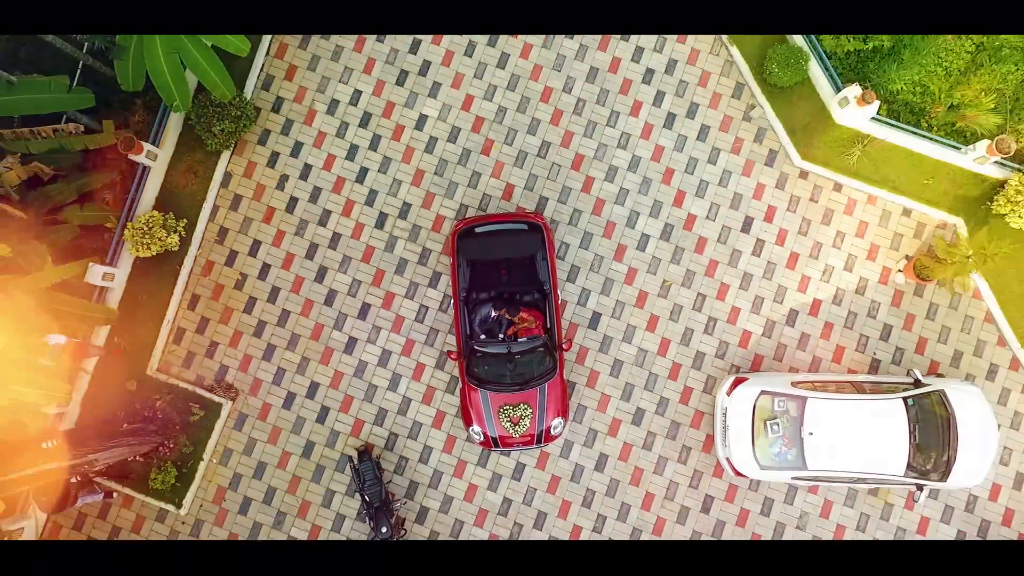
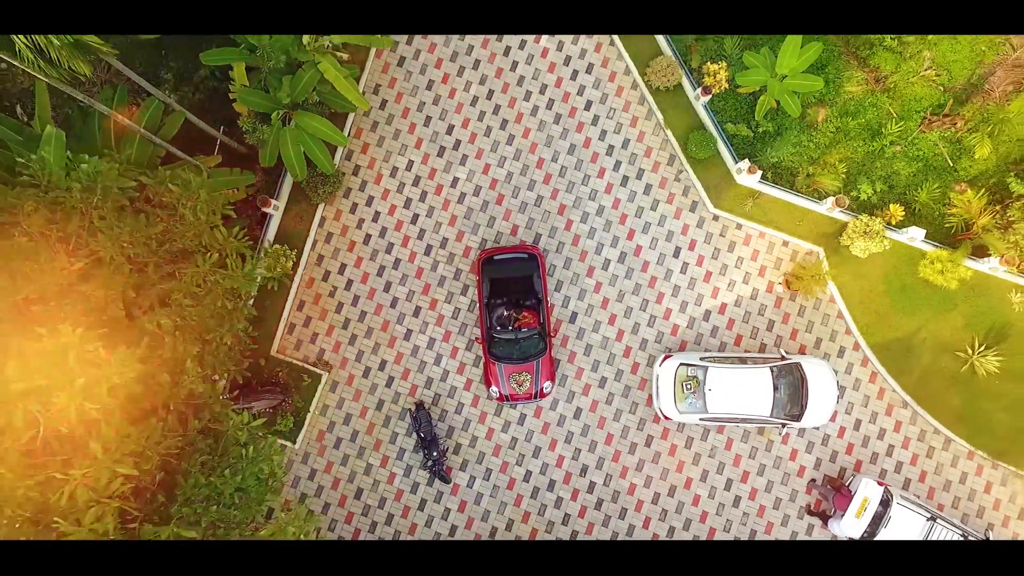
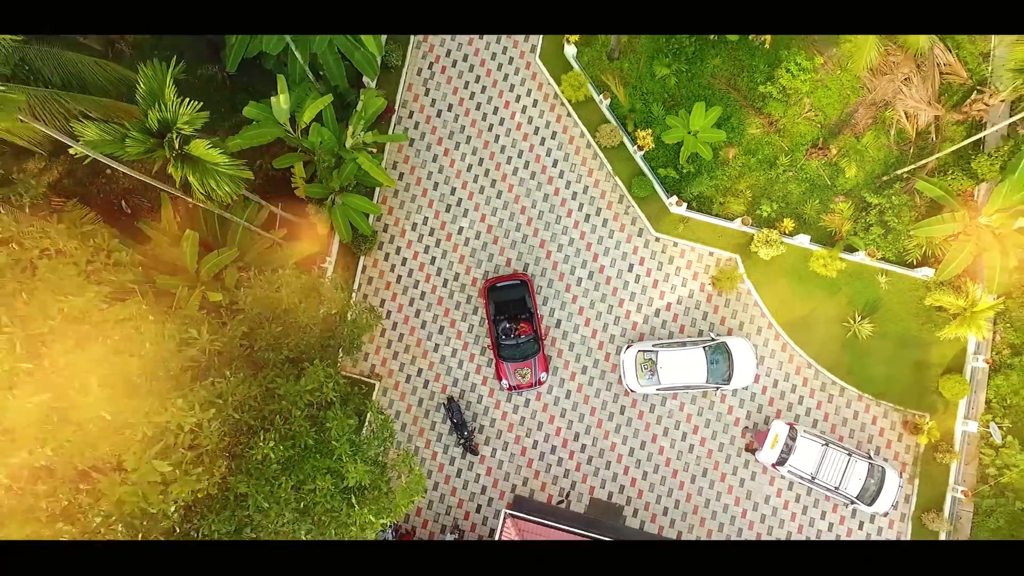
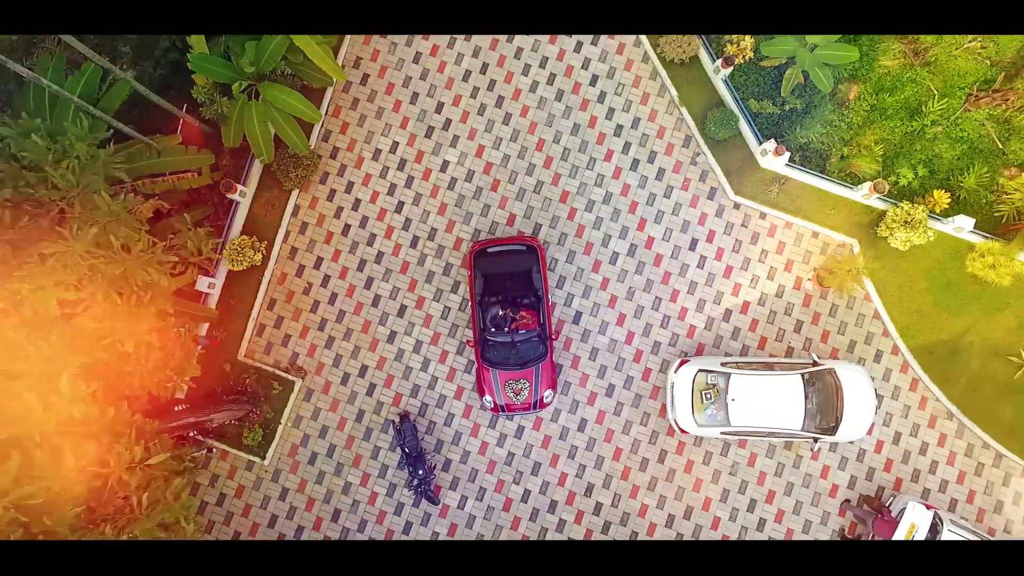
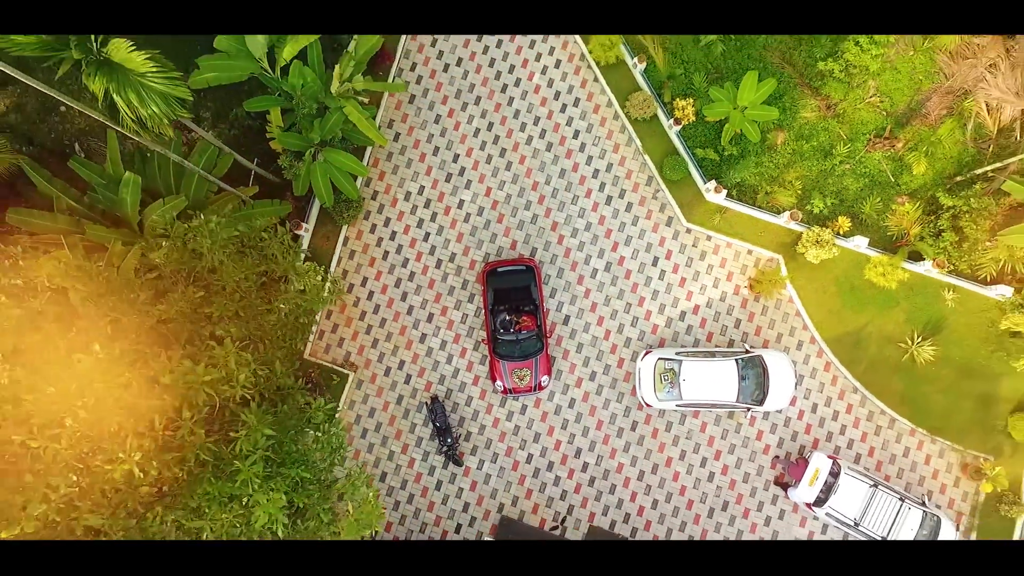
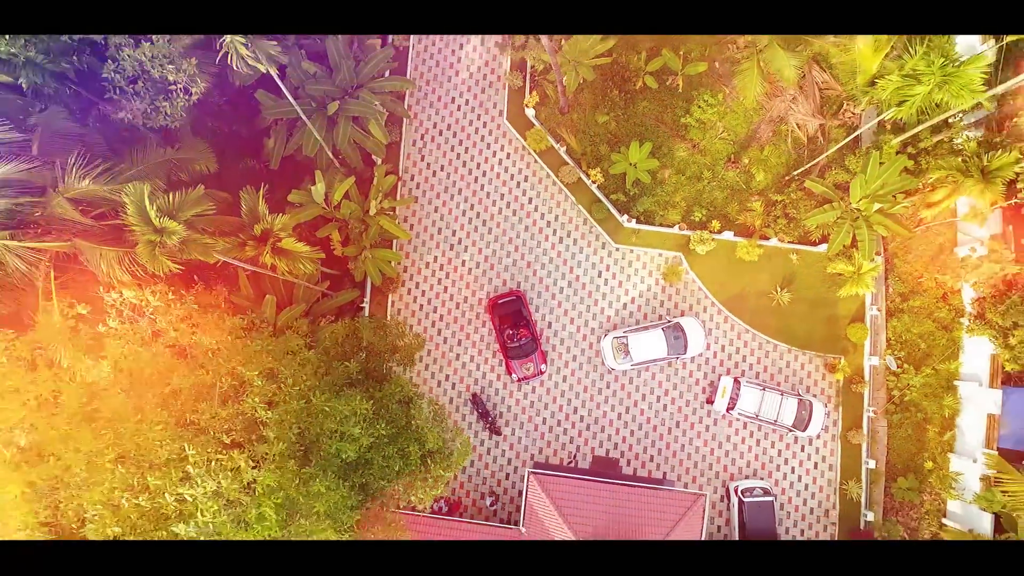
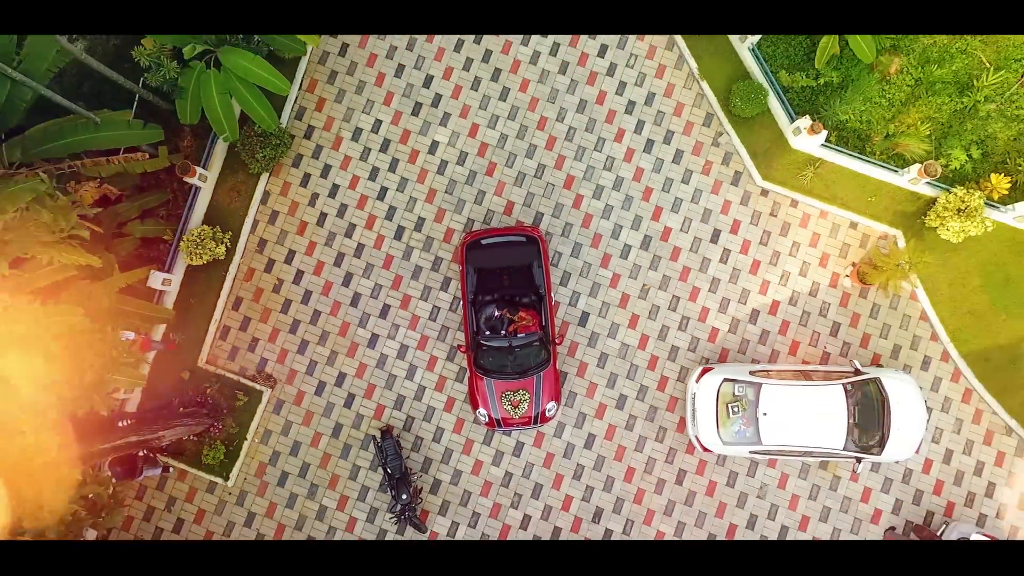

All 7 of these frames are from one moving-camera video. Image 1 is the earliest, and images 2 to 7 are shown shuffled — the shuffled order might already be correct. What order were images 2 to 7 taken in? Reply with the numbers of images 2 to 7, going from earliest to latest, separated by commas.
7, 4, 2, 5, 3, 6
